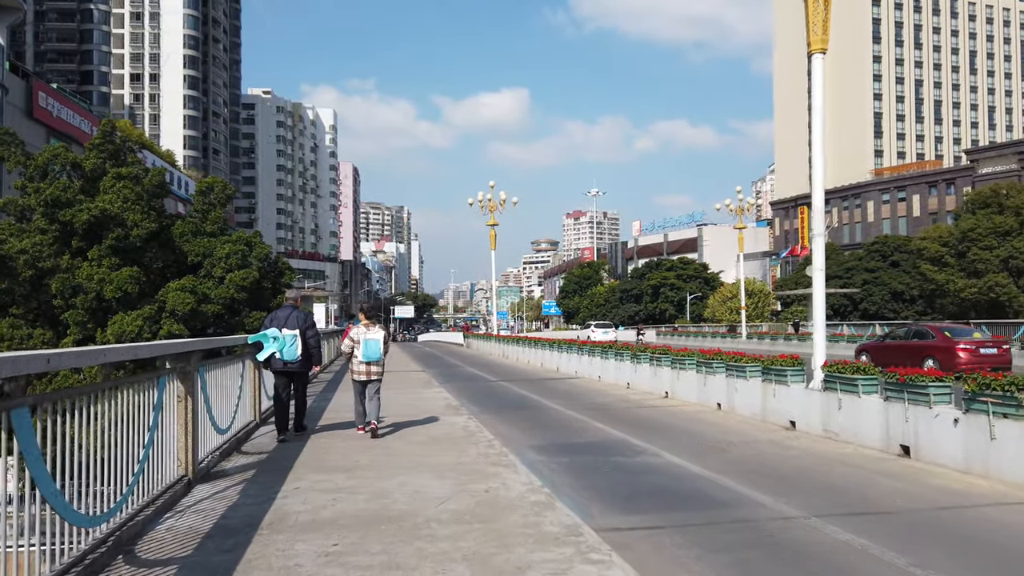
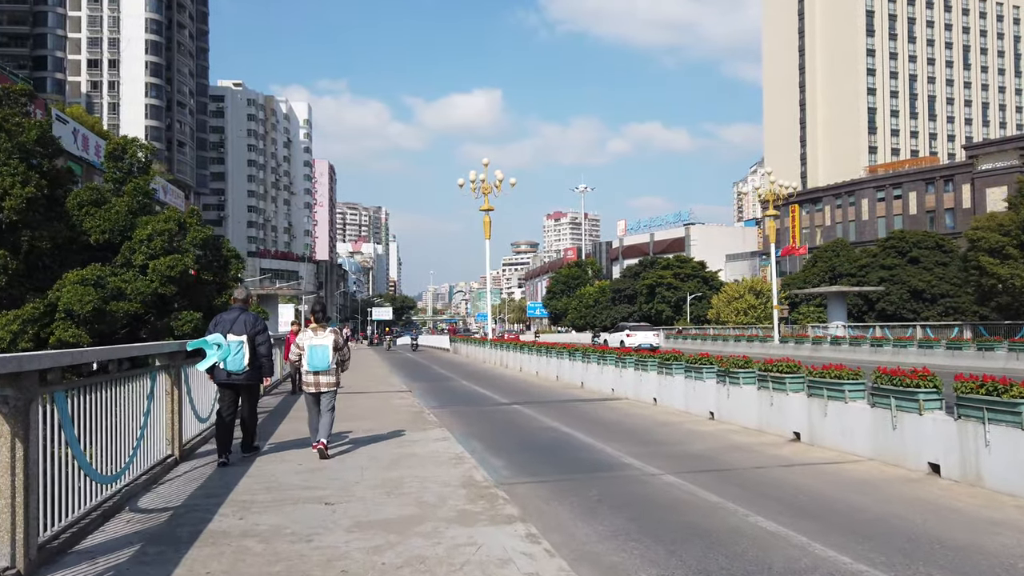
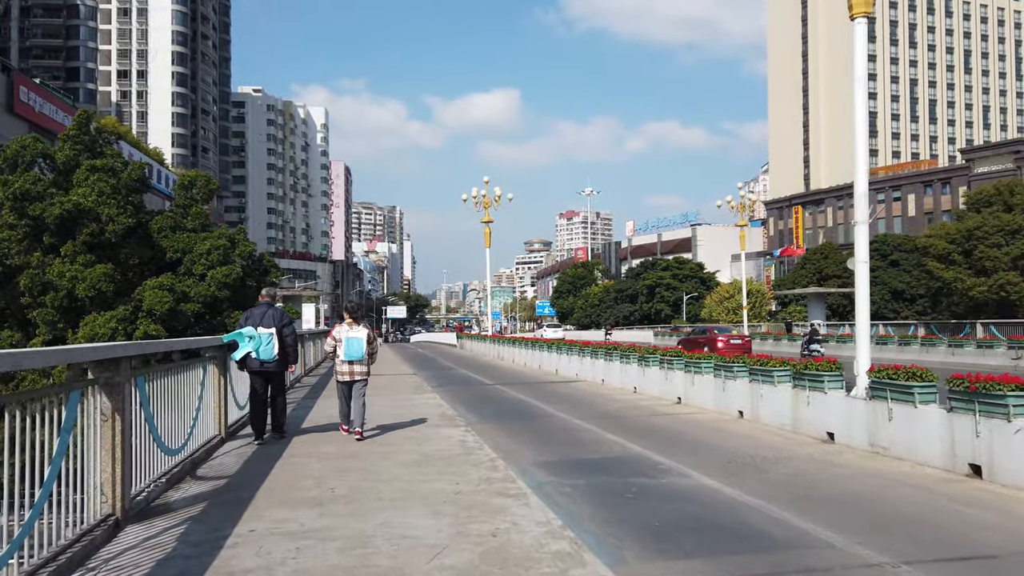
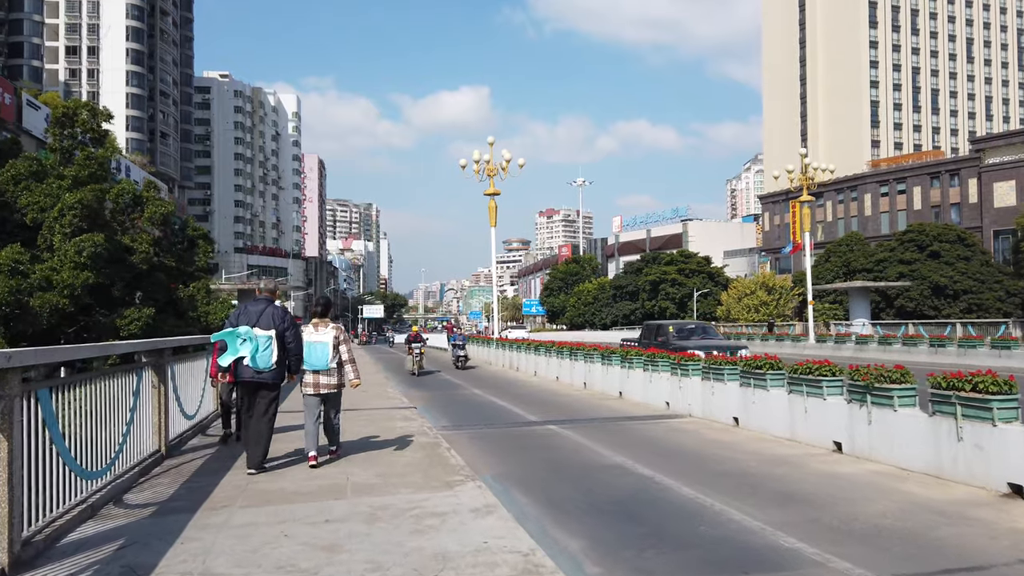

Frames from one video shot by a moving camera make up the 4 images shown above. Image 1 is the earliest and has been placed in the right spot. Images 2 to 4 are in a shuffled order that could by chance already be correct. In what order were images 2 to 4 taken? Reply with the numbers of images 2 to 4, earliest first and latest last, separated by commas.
3, 2, 4
